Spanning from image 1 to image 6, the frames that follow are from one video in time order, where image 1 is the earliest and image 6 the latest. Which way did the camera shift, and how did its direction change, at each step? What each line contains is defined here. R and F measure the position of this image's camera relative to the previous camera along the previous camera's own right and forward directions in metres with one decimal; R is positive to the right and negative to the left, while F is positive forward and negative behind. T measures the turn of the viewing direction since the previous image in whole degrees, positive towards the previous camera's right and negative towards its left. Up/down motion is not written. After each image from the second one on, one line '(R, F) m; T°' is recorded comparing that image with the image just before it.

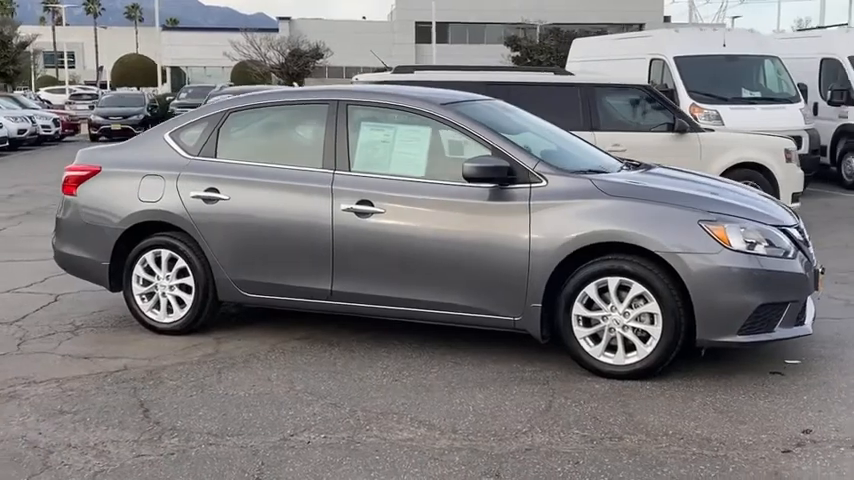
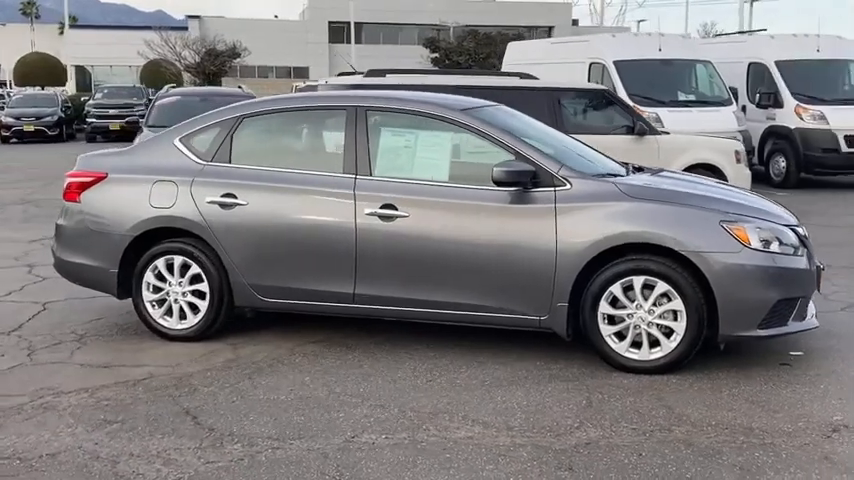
(-0.7, -0.1) m; +6°
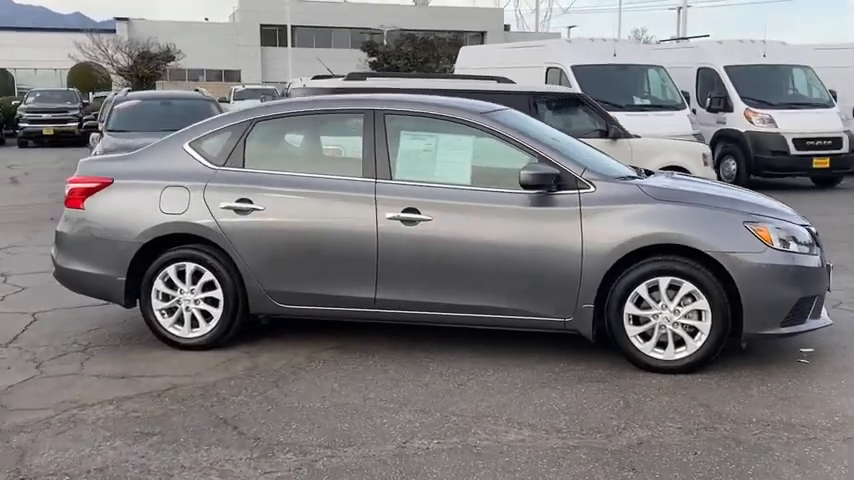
(-0.6, 0.0) m; +4°
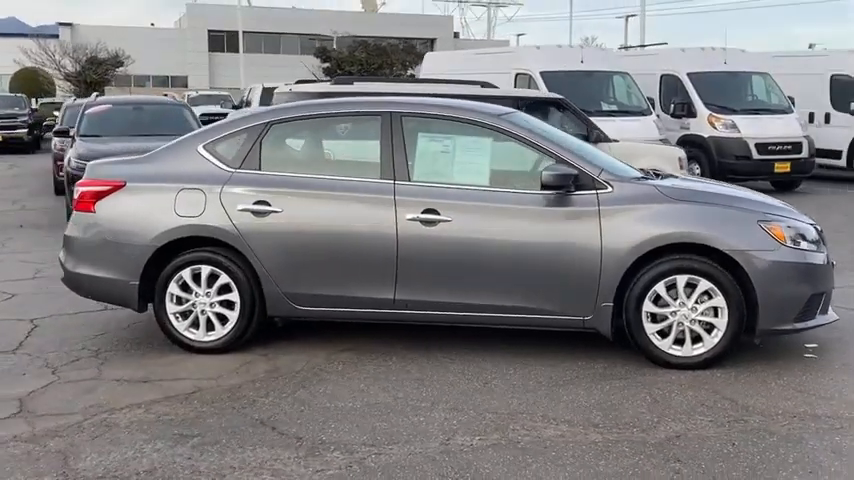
(-0.5, 0.0) m; +3°
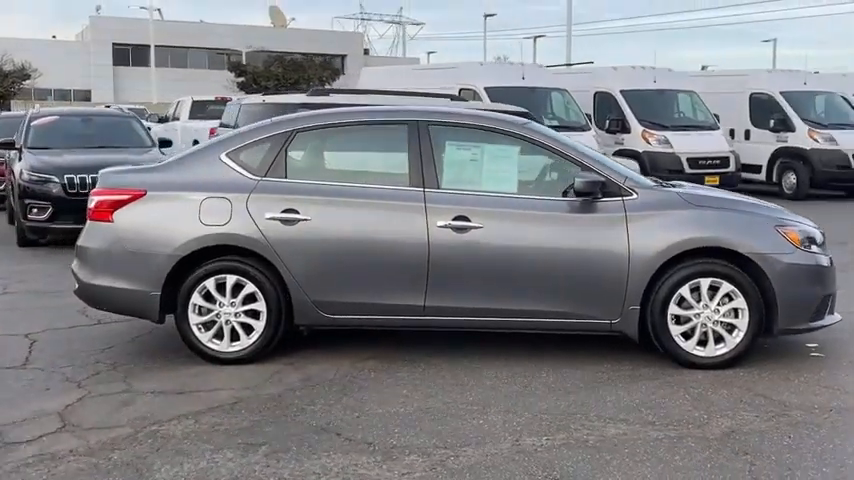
(-0.8, 0.0) m; +6°
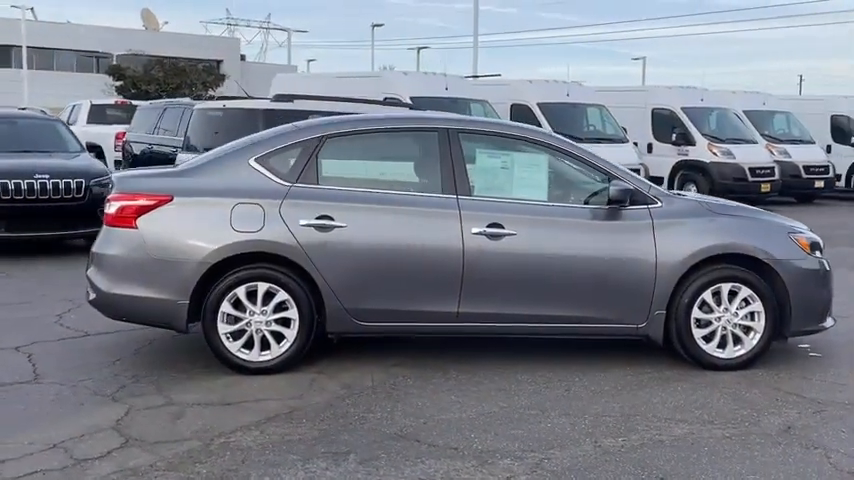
(-1.1, 0.0) m; +8°
